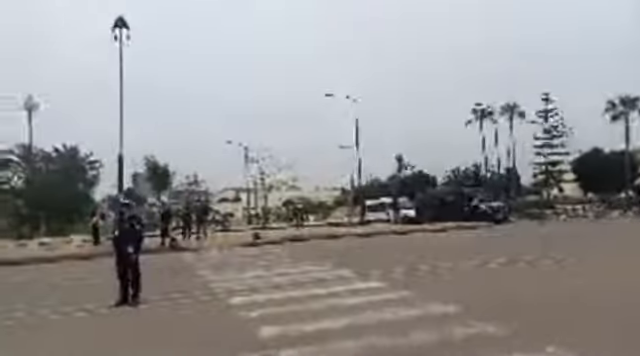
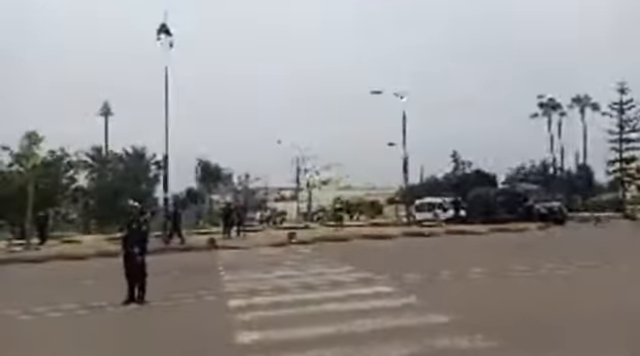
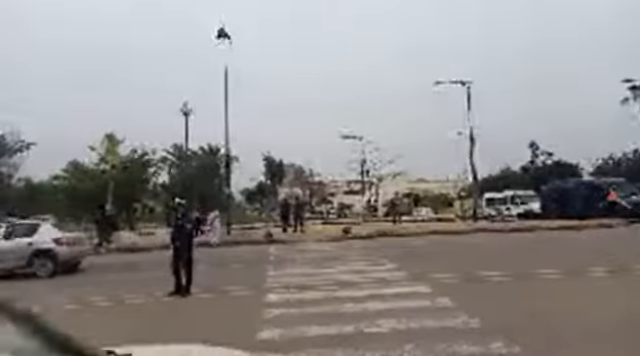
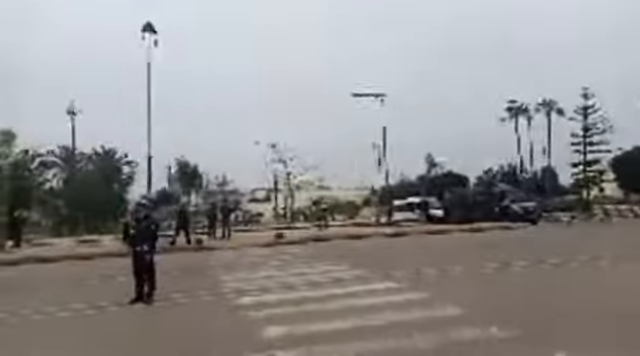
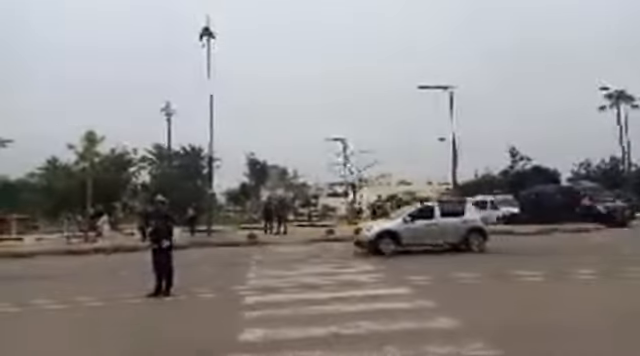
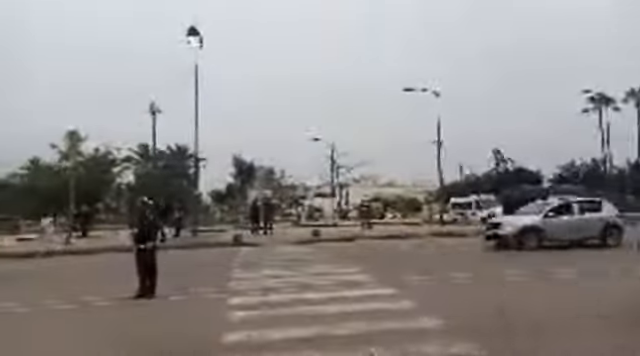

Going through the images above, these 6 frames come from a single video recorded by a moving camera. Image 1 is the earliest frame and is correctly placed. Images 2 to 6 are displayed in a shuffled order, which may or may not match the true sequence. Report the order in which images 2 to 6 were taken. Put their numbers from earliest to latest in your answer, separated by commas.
4, 2, 6, 5, 3
